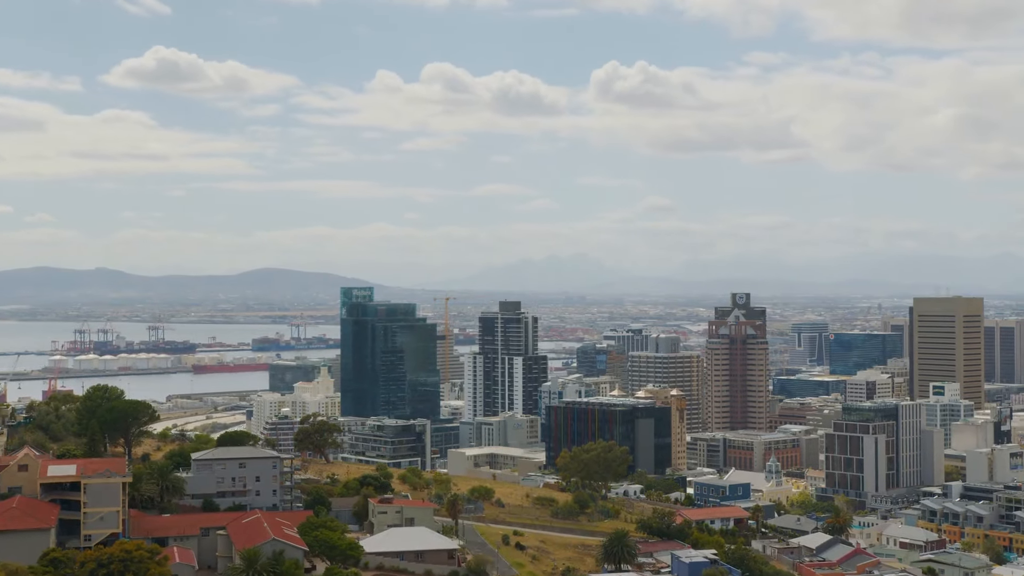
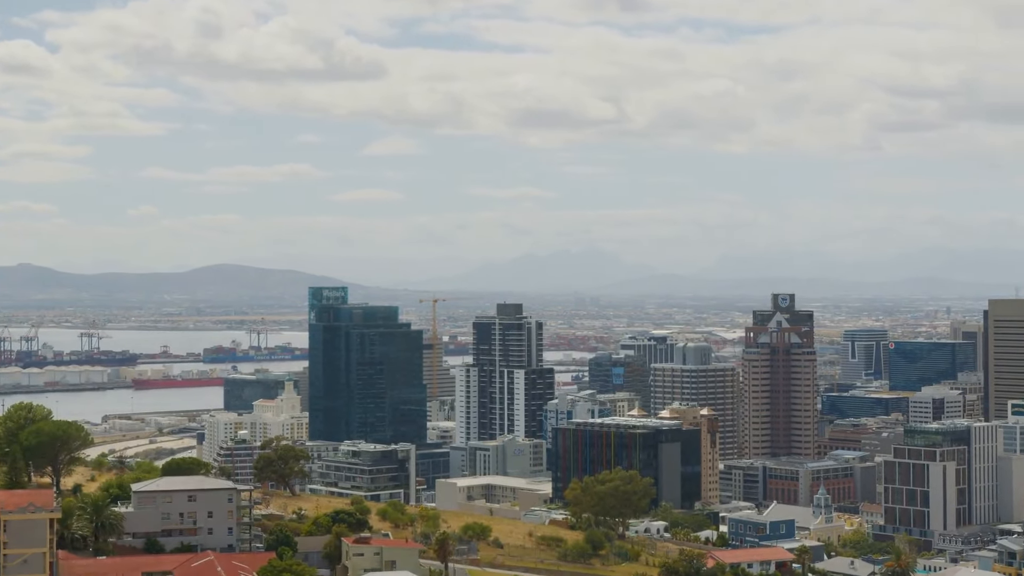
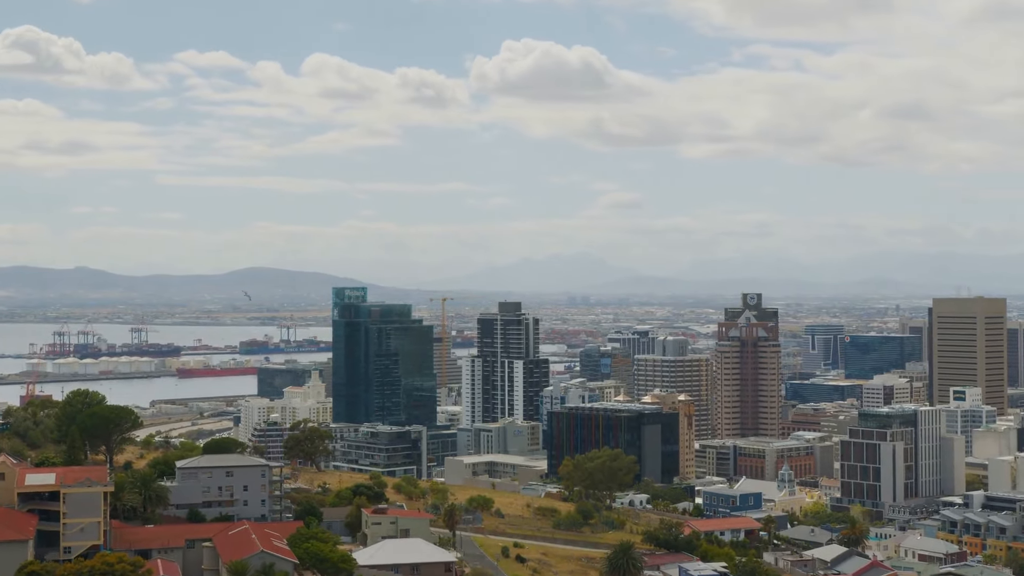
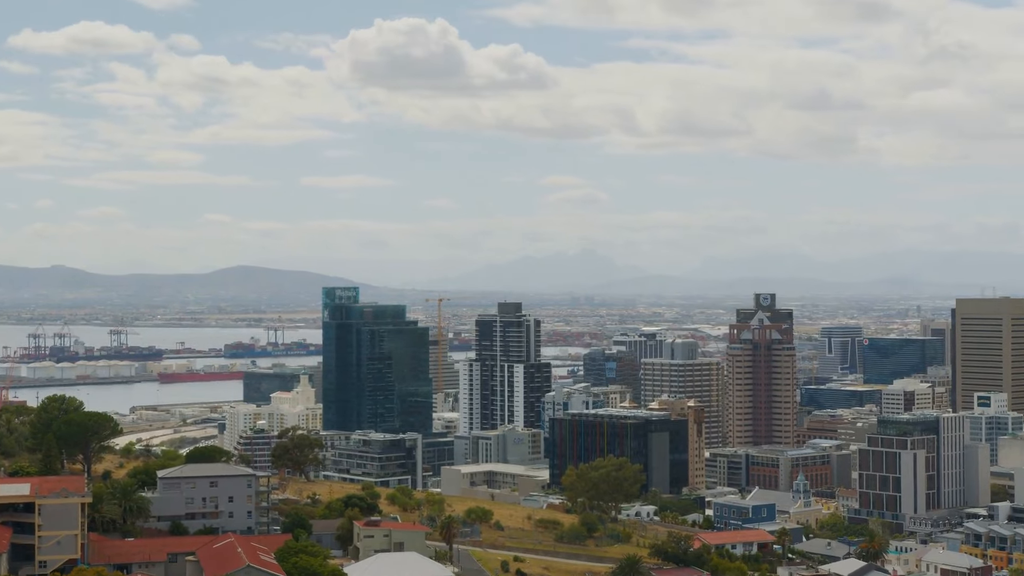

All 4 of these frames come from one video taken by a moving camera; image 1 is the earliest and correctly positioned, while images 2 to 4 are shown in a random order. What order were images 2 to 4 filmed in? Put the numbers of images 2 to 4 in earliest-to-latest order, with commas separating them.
3, 4, 2
